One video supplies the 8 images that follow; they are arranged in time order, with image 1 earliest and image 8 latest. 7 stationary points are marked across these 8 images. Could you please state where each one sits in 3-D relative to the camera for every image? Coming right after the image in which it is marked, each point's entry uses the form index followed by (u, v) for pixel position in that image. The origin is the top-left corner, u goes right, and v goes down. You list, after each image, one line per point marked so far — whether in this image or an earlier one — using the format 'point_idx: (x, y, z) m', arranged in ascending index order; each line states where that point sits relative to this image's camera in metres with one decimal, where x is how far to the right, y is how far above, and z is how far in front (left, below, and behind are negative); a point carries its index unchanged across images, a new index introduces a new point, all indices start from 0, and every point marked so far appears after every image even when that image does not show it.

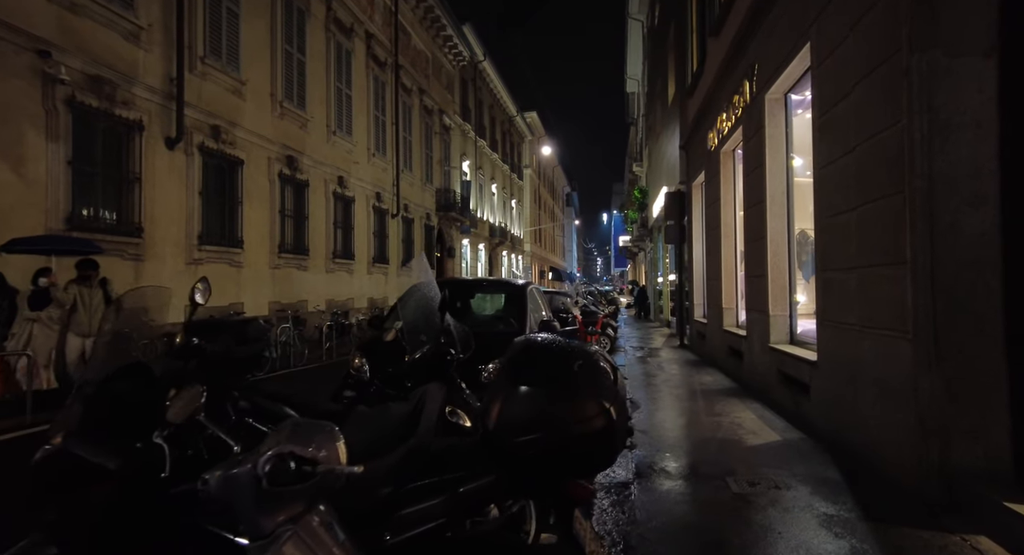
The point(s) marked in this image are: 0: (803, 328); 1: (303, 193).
0: (+3.5, -0.6, +7.0) m
1: (-5.9, +2.4, +16.4) m
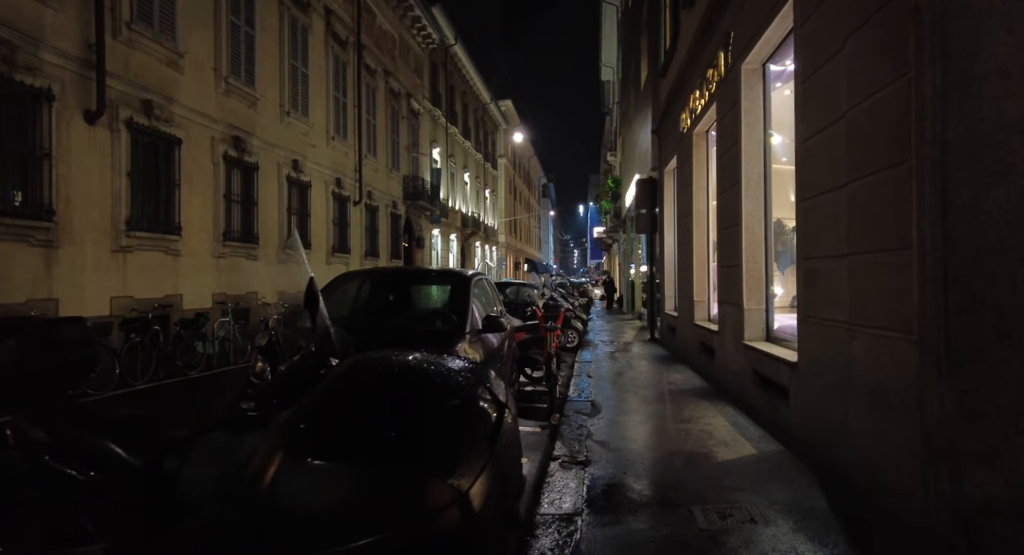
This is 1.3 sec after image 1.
0: (+3.0, -0.5, +6.3) m
1: (-6.8, +2.6, +15.3) m
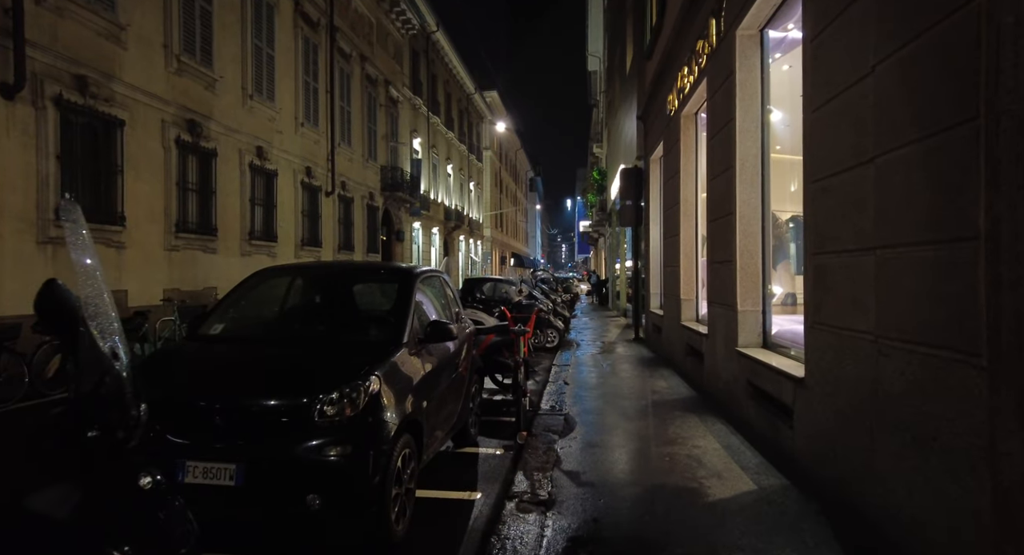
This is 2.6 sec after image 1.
0: (+2.6, -0.5, +5.5) m
1: (-7.4, +2.8, +14.2) m
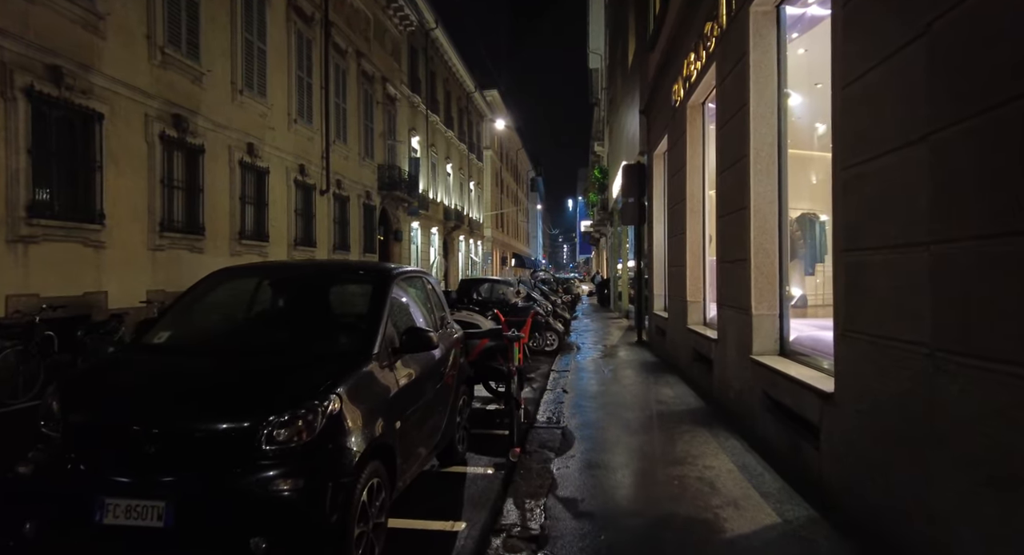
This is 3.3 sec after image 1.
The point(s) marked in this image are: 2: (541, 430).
0: (+2.5, -0.5, +5.0) m
1: (-7.5, +2.8, +13.8) m
2: (+0.3, -1.5, +5.7) m
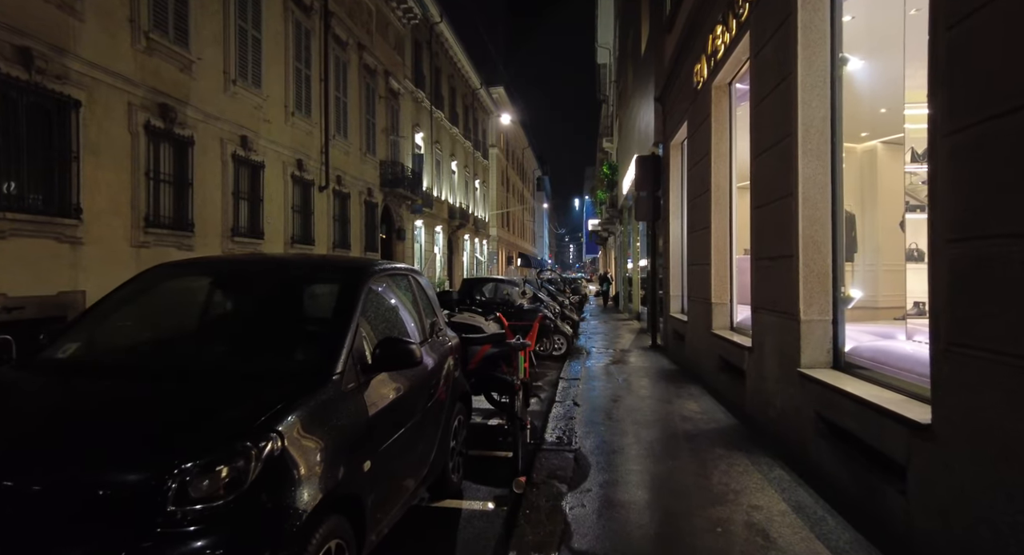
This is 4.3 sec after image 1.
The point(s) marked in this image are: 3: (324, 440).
0: (+2.5, -0.5, +4.2) m
1: (-7.3, +2.8, +13.1) m
2: (+0.3, -1.5, +5.0) m
3: (-0.8, -0.7, +2.5) m
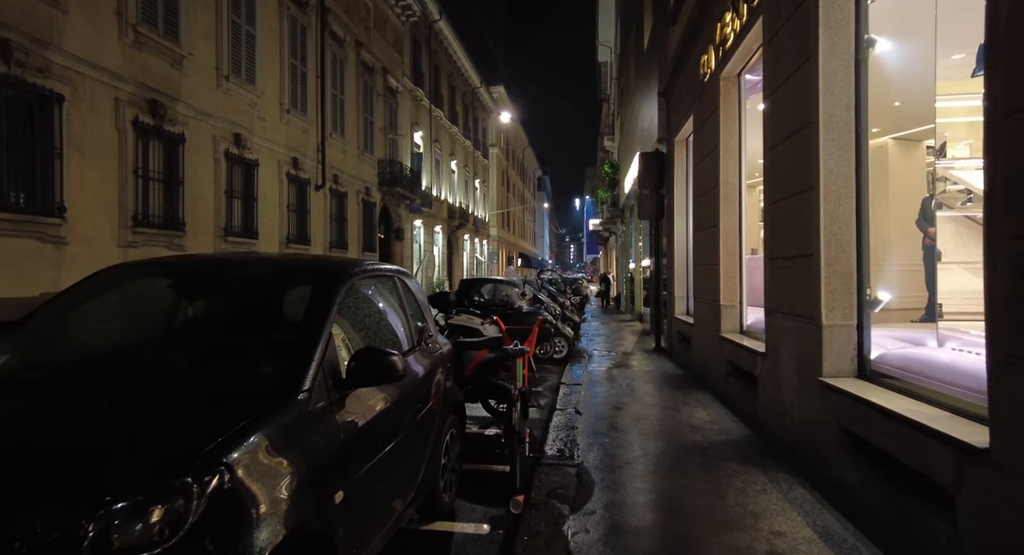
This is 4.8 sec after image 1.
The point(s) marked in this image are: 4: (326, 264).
0: (+2.5, -0.5, +3.8) m
1: (-7.3, +2.8, +12.7) m
2: (+0.3, -1.5, +4.6) m
3: (-0.8, -0.7, +2.2) m
4: (-1.1, +0.1, +3.3) m
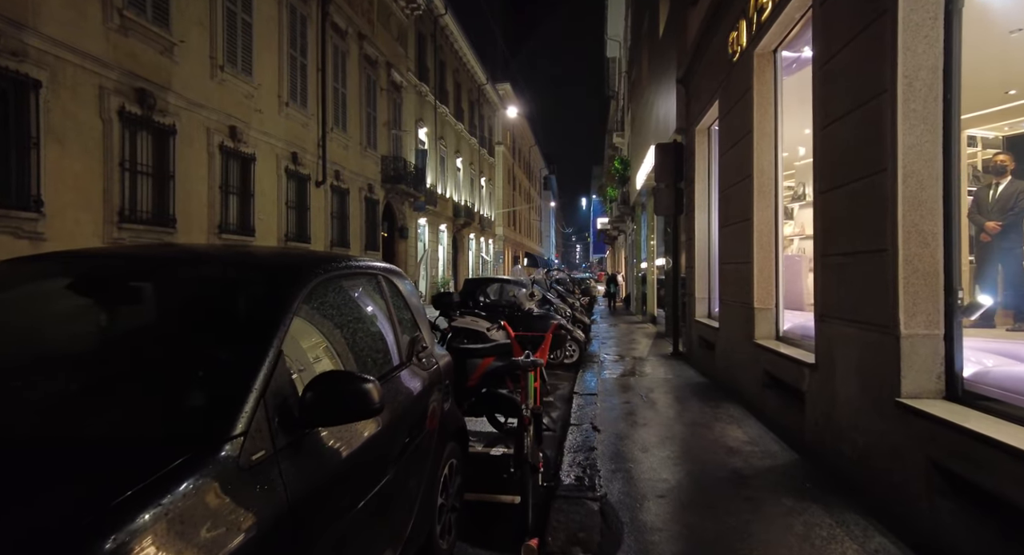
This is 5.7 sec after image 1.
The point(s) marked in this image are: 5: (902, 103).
0: (+2.6, -0.5, +3.1) m
1: (-7.2, +2.8, +12.1) m
2: (+0.4, -1.5, +3.9) m
3: (-0.8, -0.7, +1.5) m
4: (-1.0, +0.1, +2.6) m
5: (+2.3, +1.0, +3.4) m
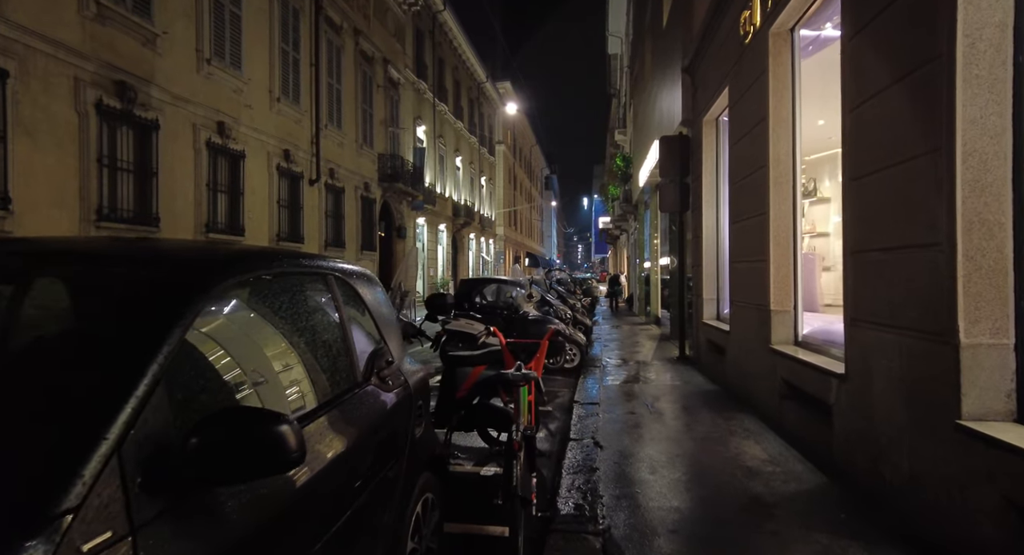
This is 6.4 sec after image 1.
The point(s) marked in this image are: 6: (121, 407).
0: (+2.5, -0.5, +2.6) m
1: (-7.2, +2.8, +11.6) m
2: (+0.3, -1.5, +3.4) m
3: (-0.9, -0.7, +1.0) m
4: (-1.1, +0.1, +2.1) m
5: (+2.2, +1.0, +2.8) m
6: (-0.9, -0.4, +1.4) m
